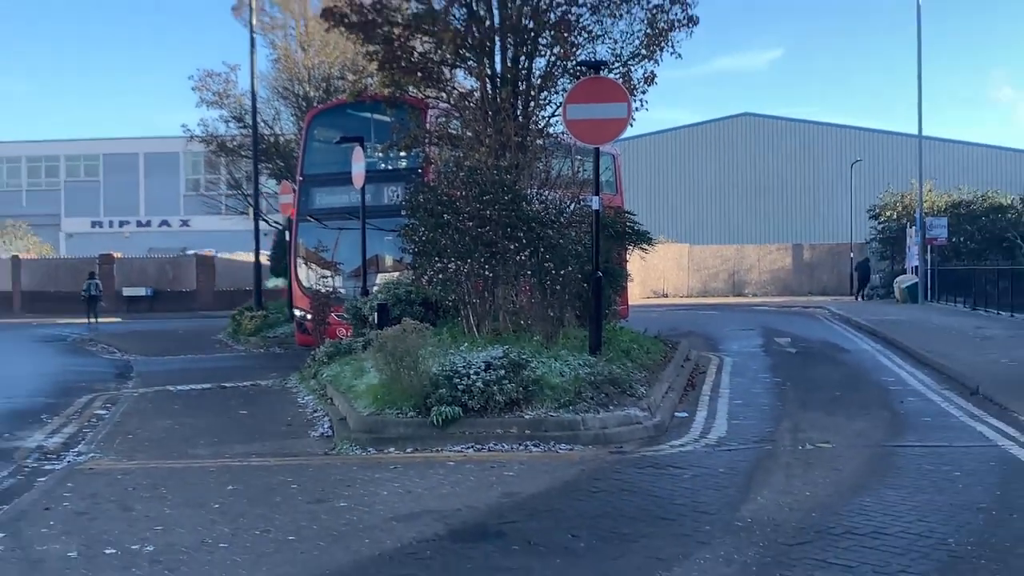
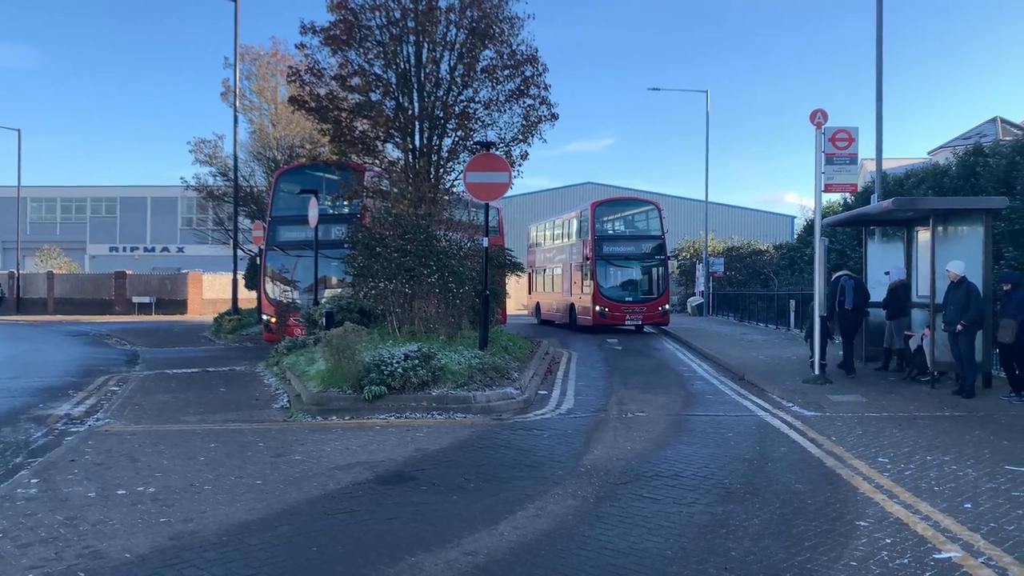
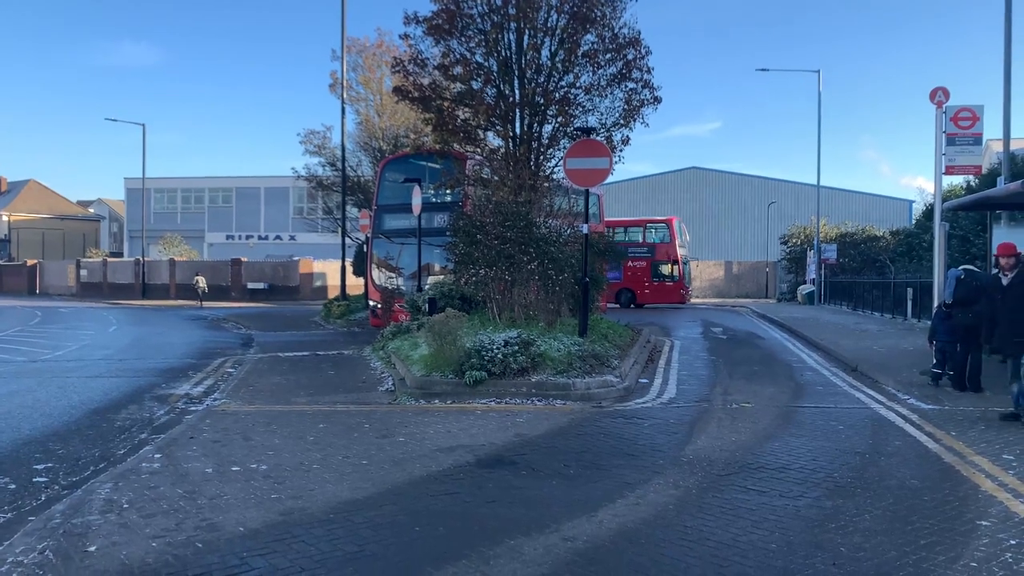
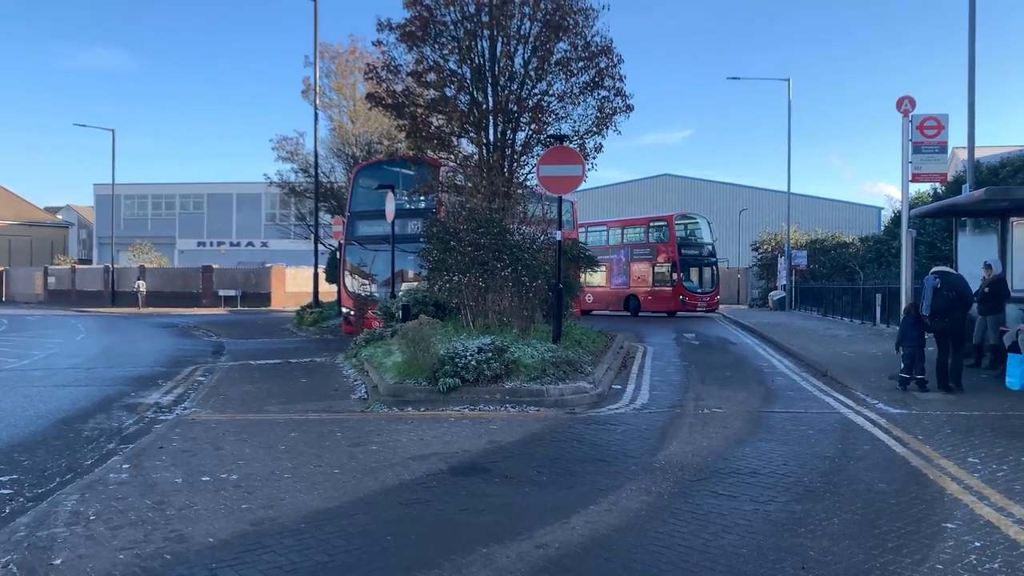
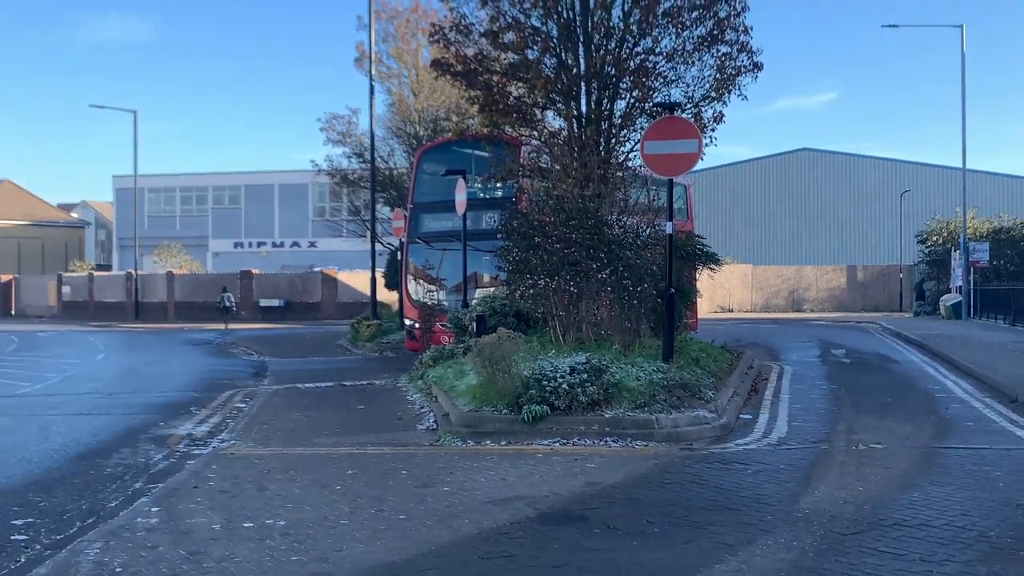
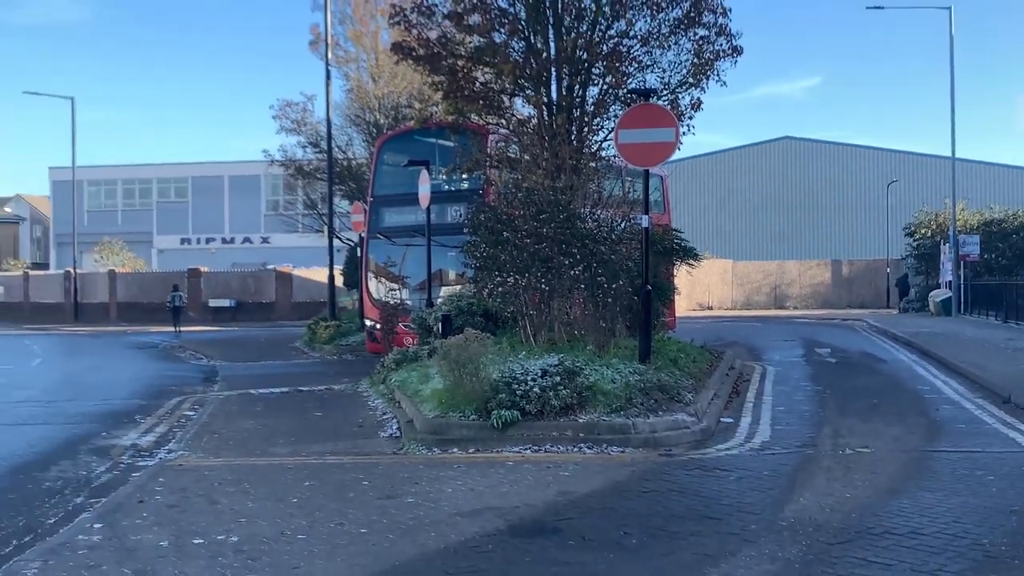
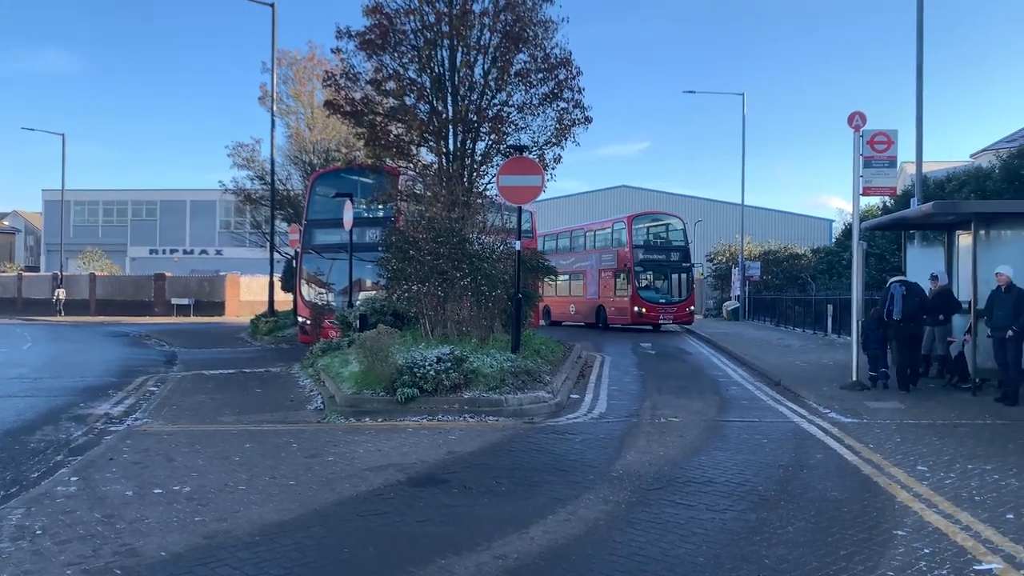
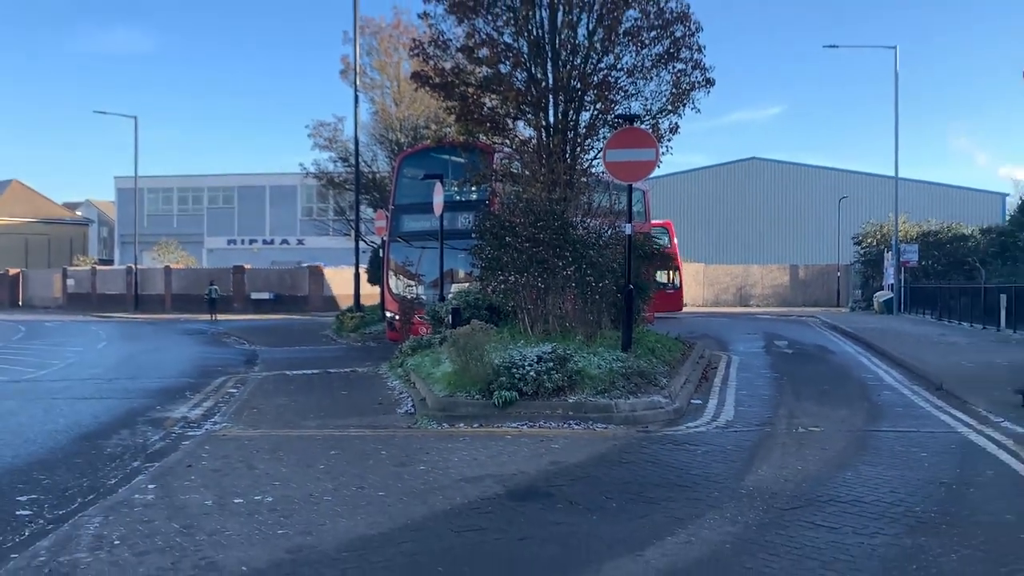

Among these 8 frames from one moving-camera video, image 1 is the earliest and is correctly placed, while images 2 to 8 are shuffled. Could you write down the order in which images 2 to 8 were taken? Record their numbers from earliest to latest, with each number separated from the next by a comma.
6, 5, 8, 3, 4, 7, 2
